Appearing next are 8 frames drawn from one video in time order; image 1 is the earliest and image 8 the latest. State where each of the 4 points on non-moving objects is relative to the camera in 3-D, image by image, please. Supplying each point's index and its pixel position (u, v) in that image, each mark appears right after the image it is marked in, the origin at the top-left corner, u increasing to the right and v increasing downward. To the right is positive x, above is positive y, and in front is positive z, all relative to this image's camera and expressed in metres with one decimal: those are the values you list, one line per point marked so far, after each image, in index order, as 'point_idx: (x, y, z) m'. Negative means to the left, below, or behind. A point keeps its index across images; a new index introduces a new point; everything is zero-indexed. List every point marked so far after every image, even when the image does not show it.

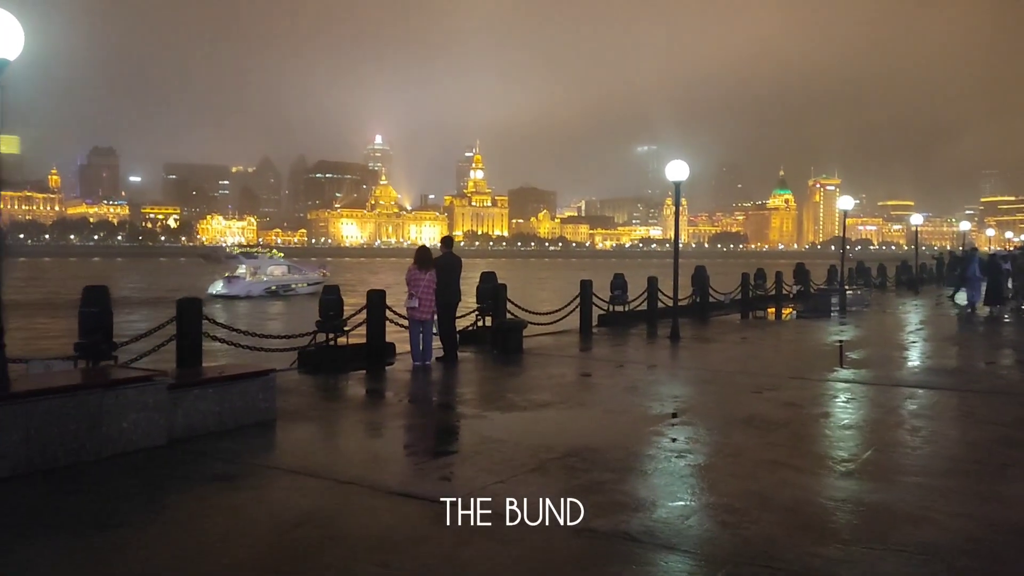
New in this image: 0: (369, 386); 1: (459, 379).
0: (-2.1, -1.5, +12.9) m
1: (-0.8, -1.3, +14.5) m
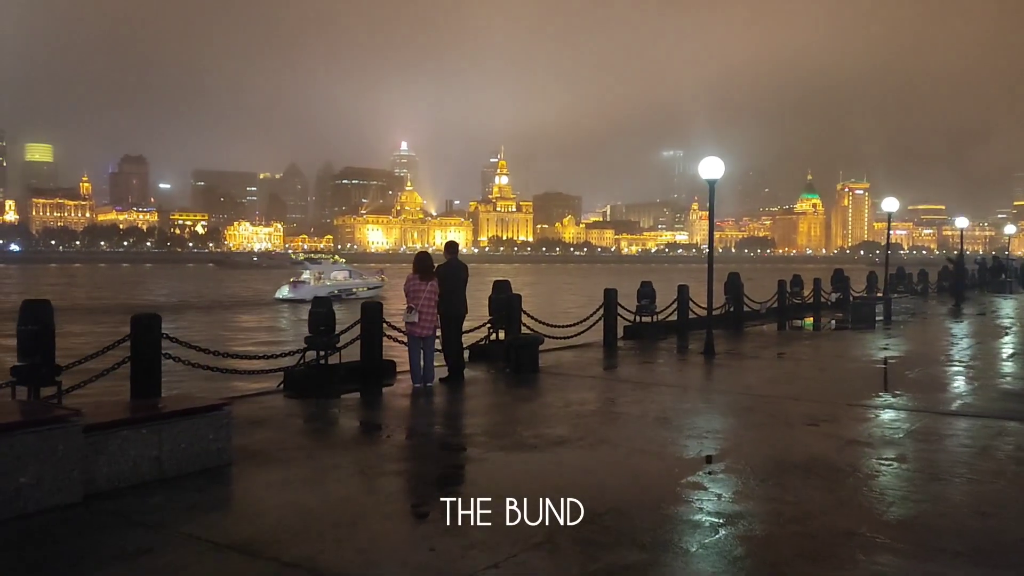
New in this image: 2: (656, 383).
0: (-1.9, -1.6, +11.2) m
1: (-0.6, -1.5, +12.8) m
2: (+2.1, -1.4, +13.1) m
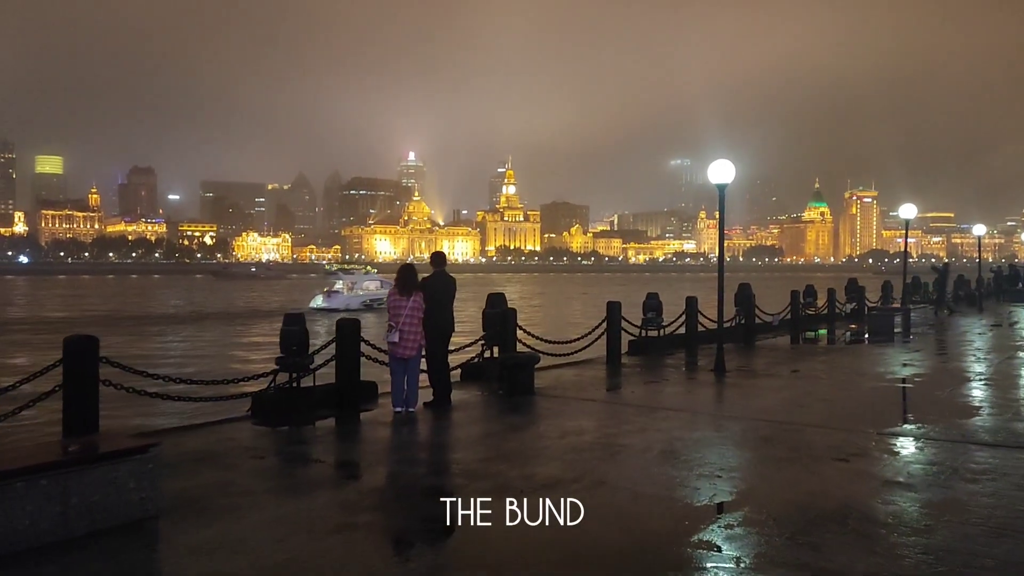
0: (-2.0, -1.8, +10.0) m
1: (-0.7, -1.7, +11.6) m
2: (+2.0, -1.6, +11.9) m
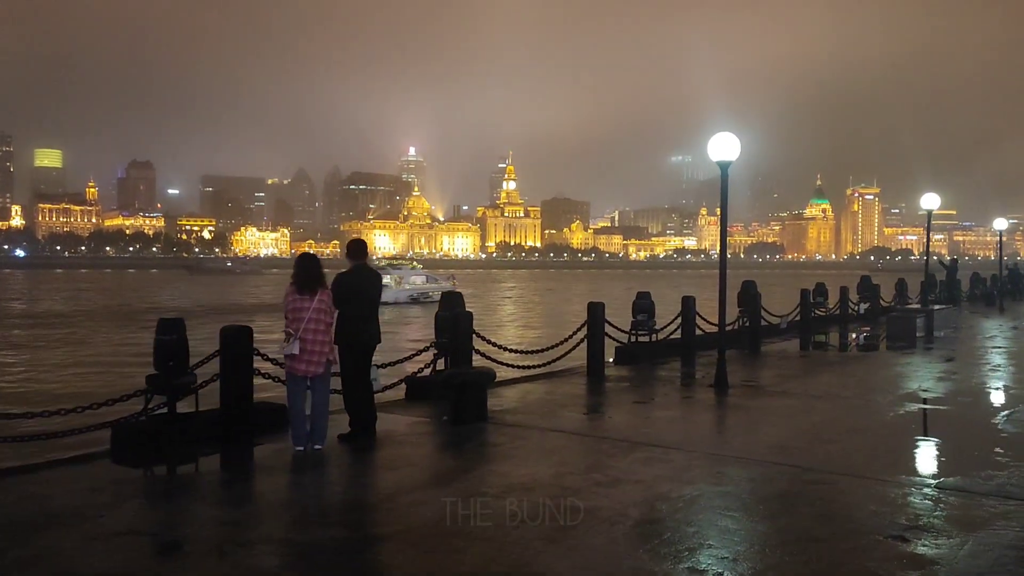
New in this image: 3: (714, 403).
0: (-2.6, -1.8, +7.3) m
1: (-1.3, -1.7, +8.9) m
2: (+1.4, -1.6, +9.2) m
3: (+2.7, -1.5, +11.7) m
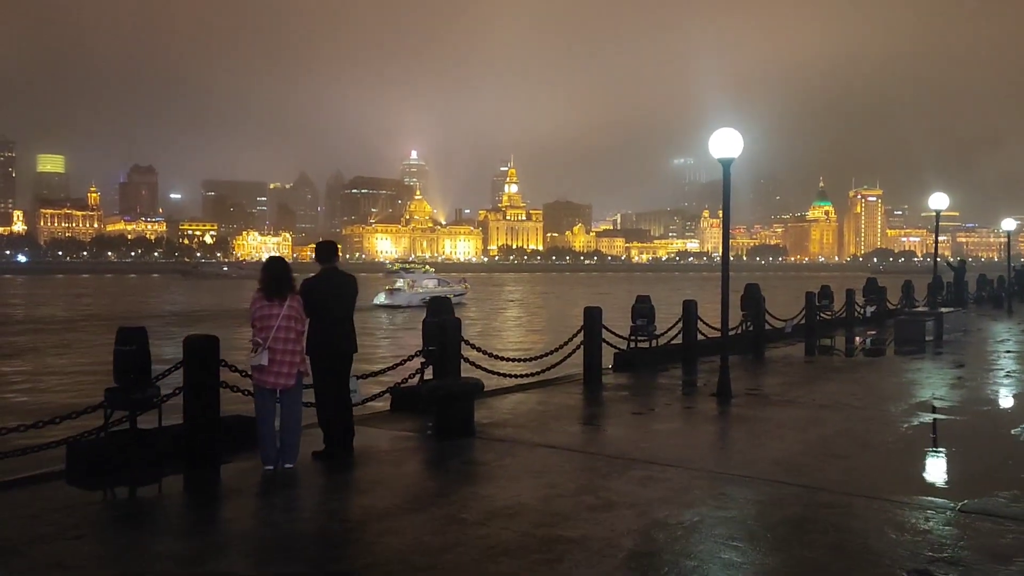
0: (-2.8, -1.9, +6.7) m
1: (-1.4, -1.7, +8.3) m
2: (+1.3, -1.6, +8.5) m
3: (+2.6, -1.6, +11.1) m
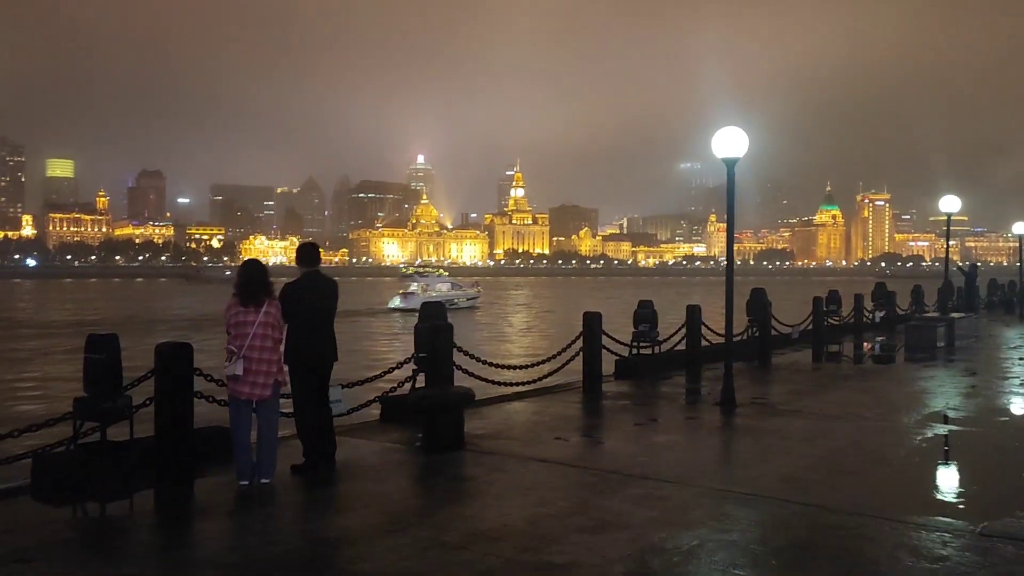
0: (-2.9, -1.9, +6.3) m
1: (-1.5, -1.8, +7.8) m
2: (+1.2, -1.7, +8.1) m
3: (+2.5, -1.6, +10.6) m
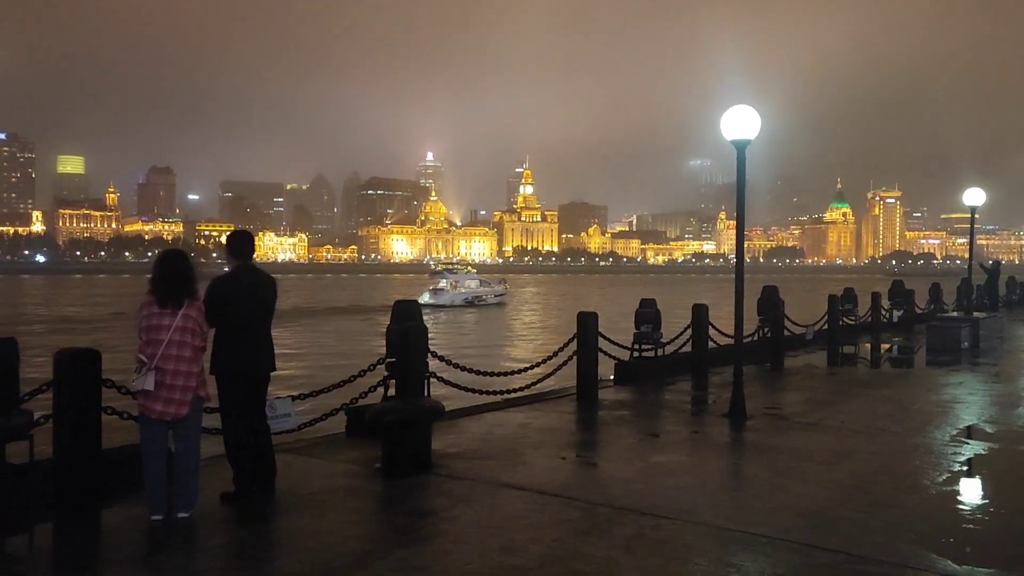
0: (-3.1, -1.9, +5.0) m
1: (-1.8, -1.7, +6.6) m
2: (+0.9, -1.6, +6.8) m
3: (+2.3, -1.6, +9.3) m
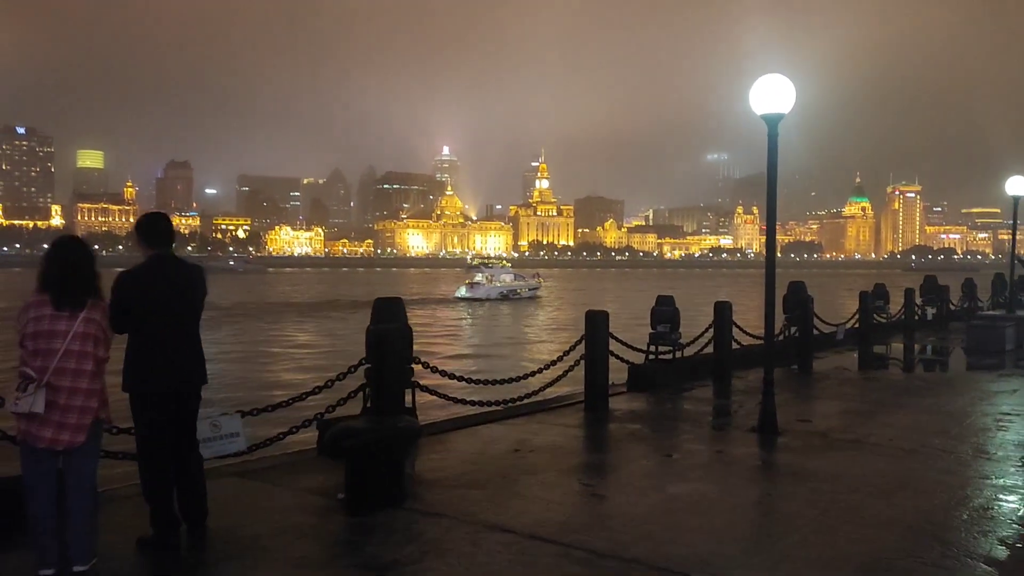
0: (-3.3, -1.9, +3.8) m
1: (-1.9, -1.7, +5.3) m
2: (+0.8, -1.6, +5.5) m
3: (+2.2, -1.6, +8.0) m
